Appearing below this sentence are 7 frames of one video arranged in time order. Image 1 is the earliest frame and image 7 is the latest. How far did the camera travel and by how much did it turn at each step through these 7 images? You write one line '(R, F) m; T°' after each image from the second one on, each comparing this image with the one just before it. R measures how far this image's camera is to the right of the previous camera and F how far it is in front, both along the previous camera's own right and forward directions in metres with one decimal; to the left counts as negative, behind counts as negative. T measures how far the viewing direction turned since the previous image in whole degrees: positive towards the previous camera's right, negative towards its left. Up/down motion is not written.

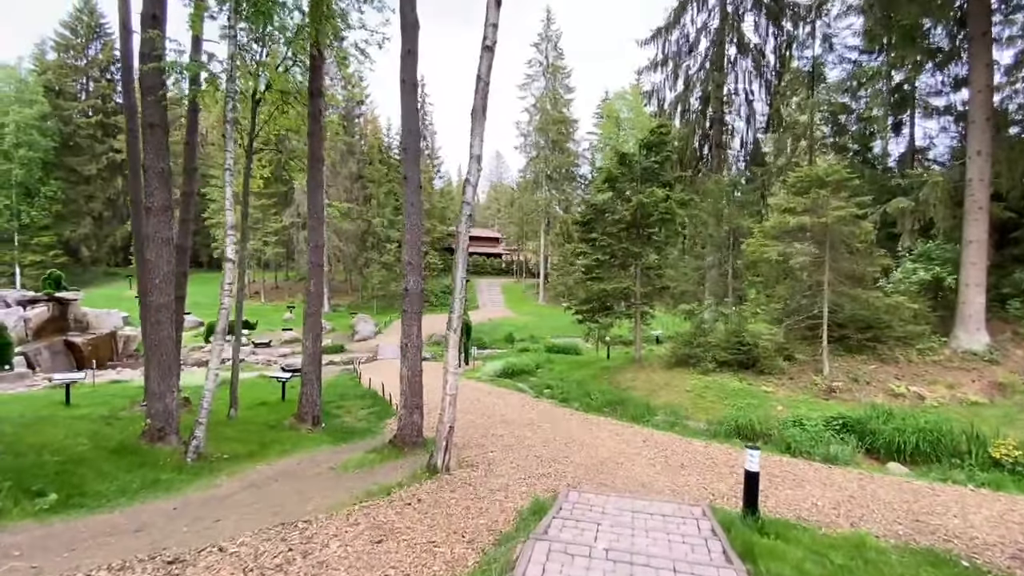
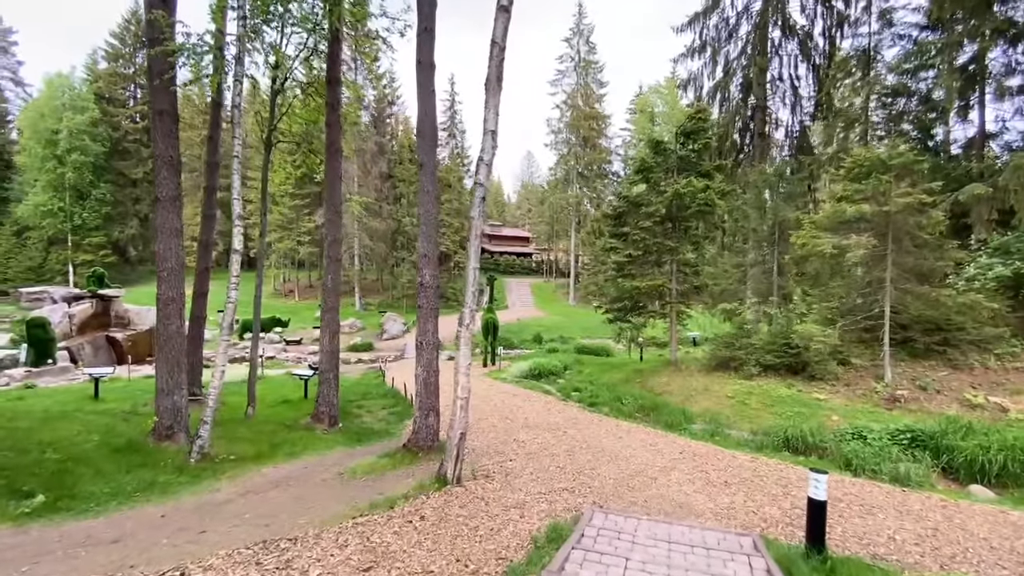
(+0.1, +0.6) m; -4°
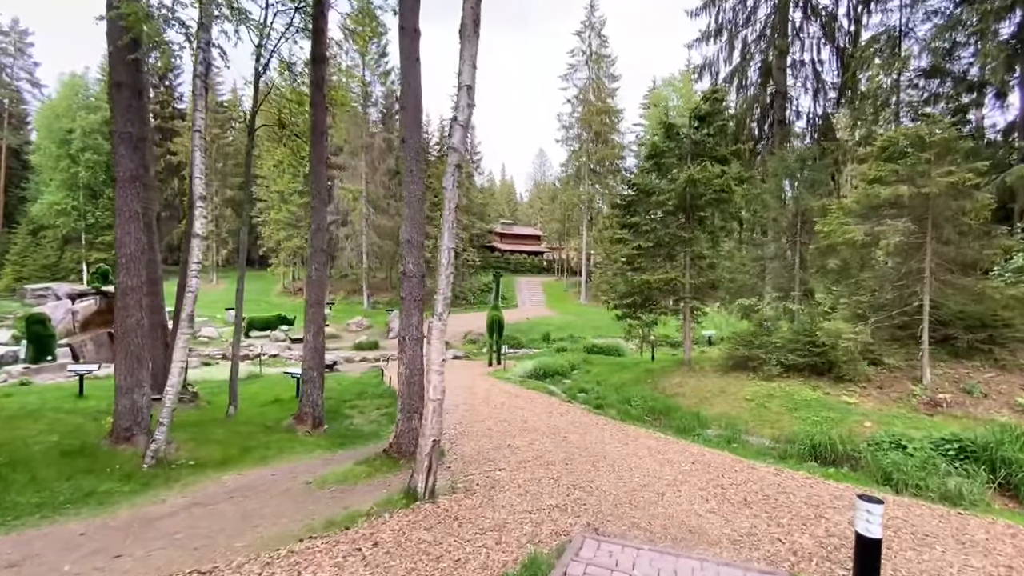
(+0.3, +0.8) m; -2°
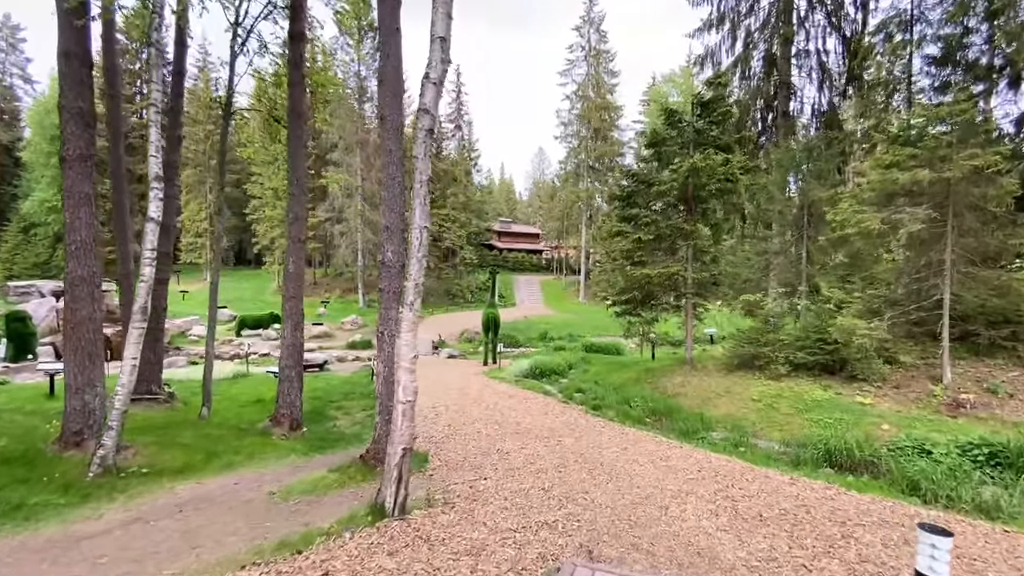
(+0.2, +0.6) m; 0°
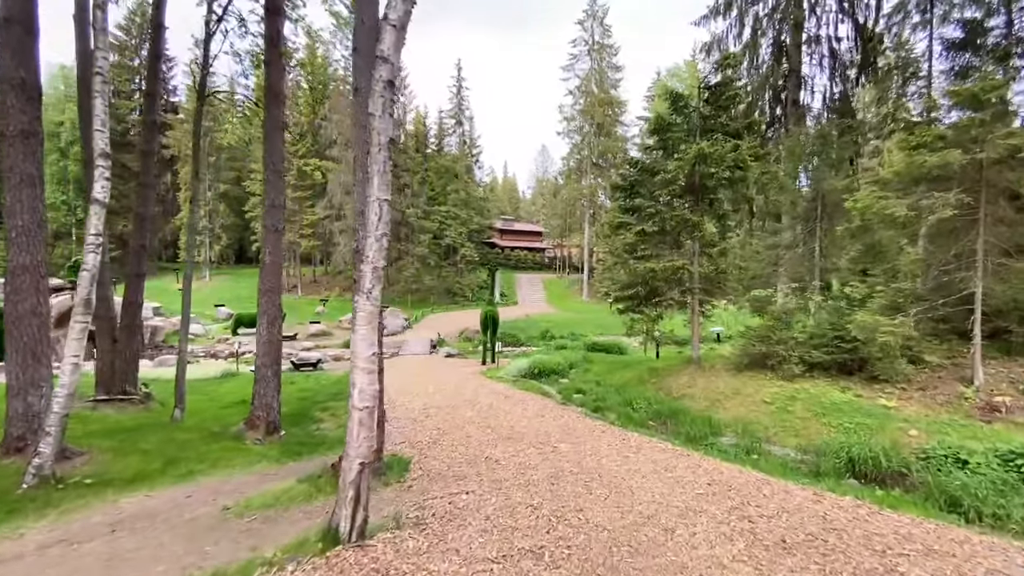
(+0.2, +0.6) m; 0°
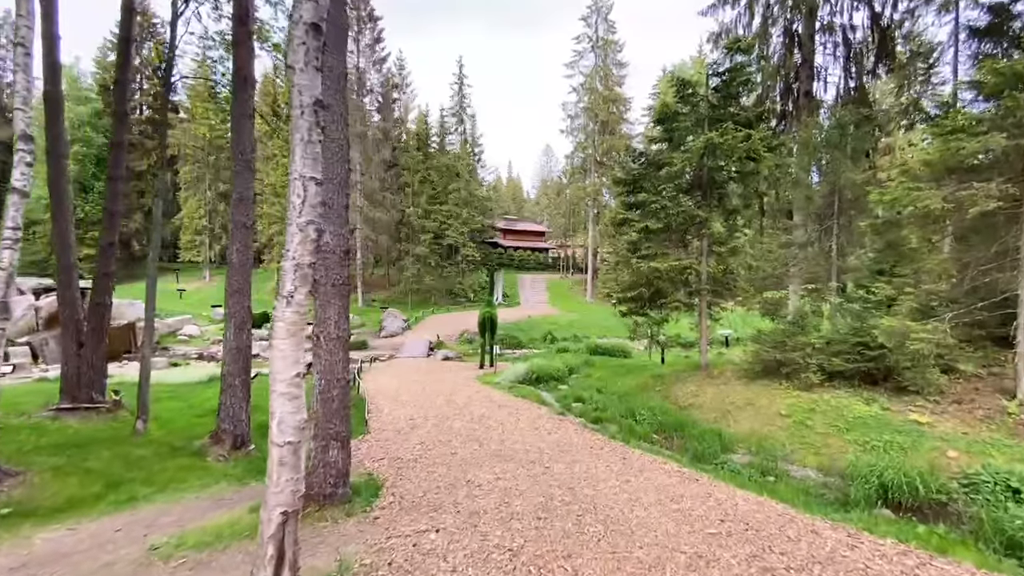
(+0.2, +0.7) m; -1°
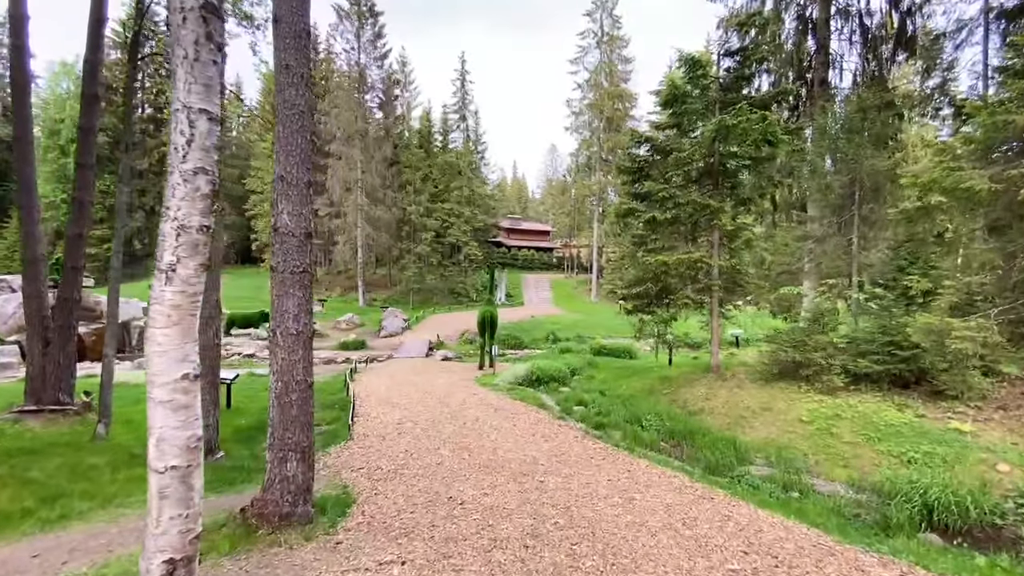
(+0.2, +0.7) m; -1°
